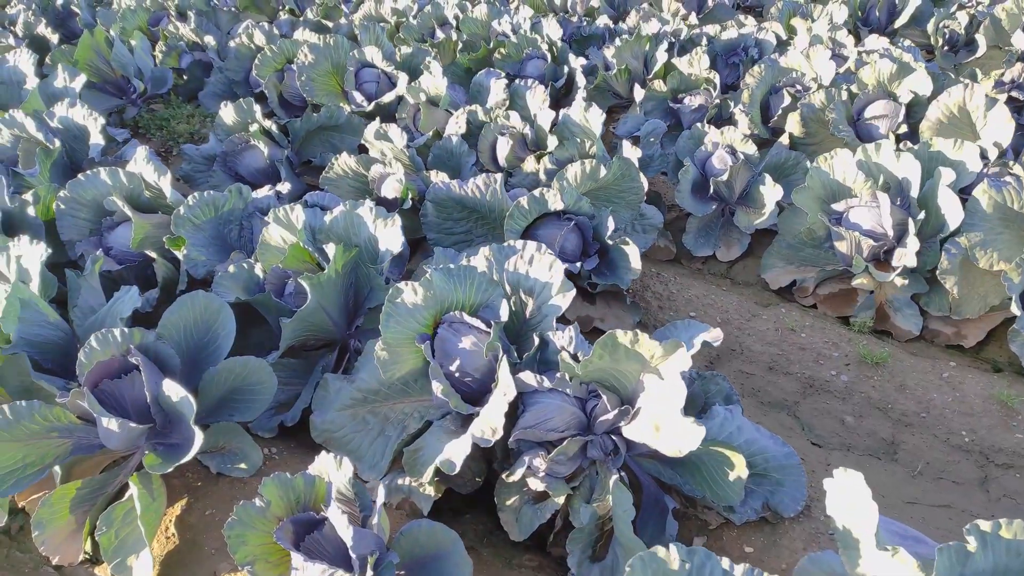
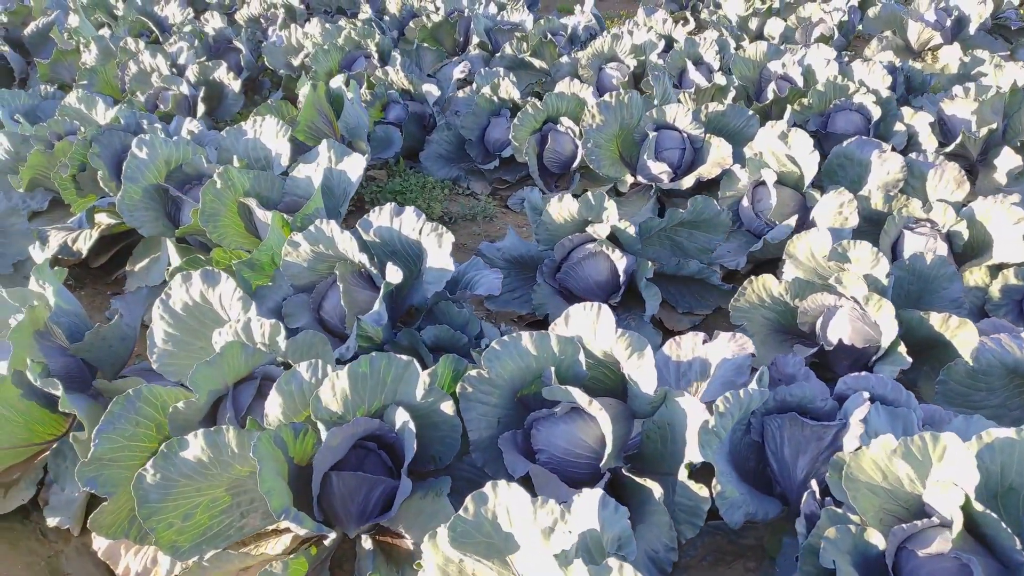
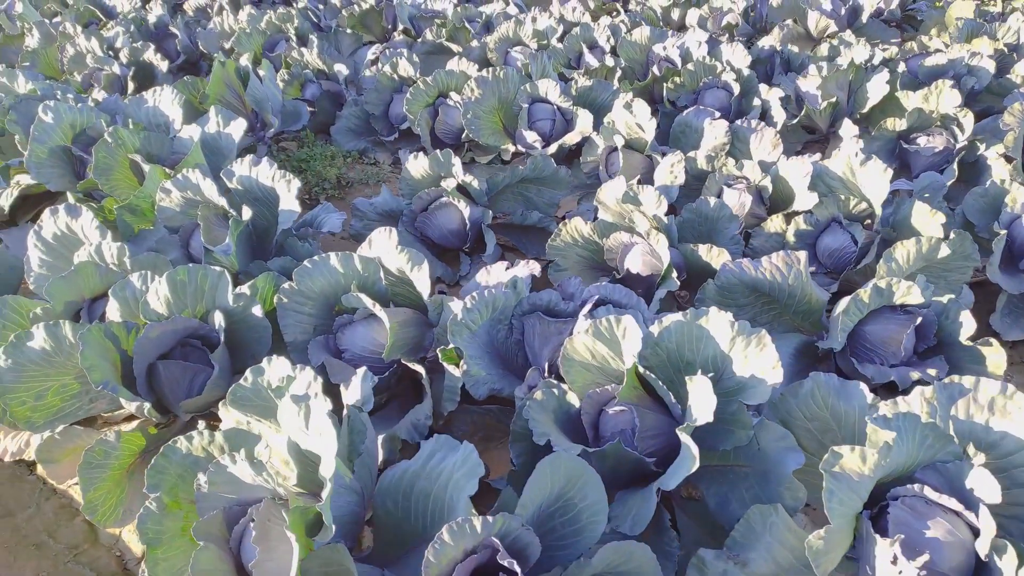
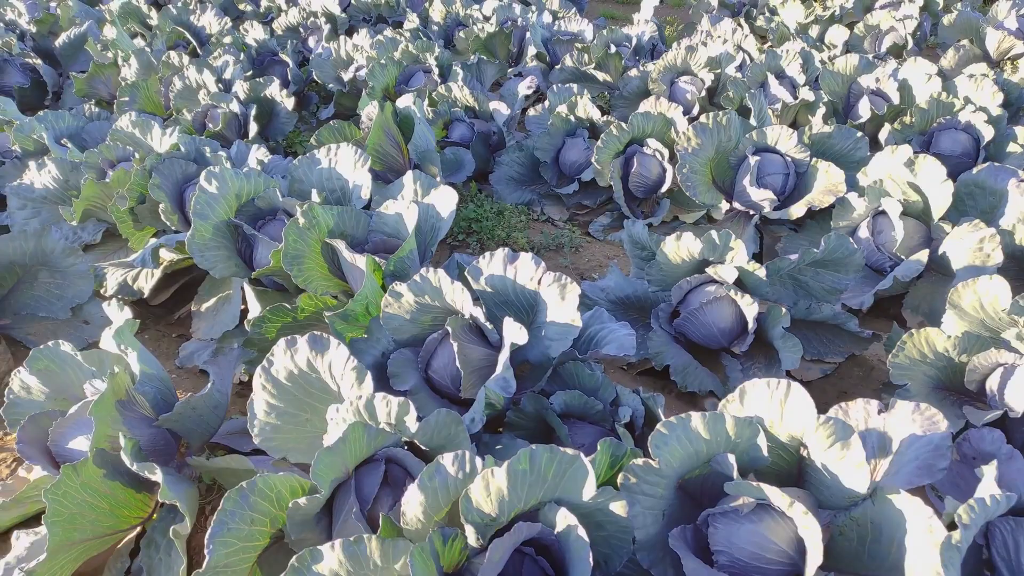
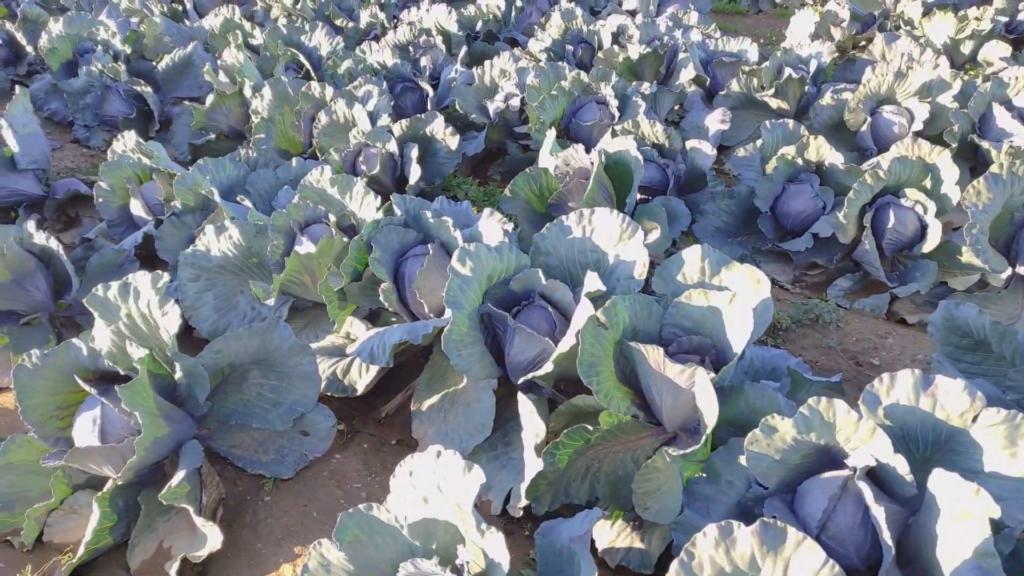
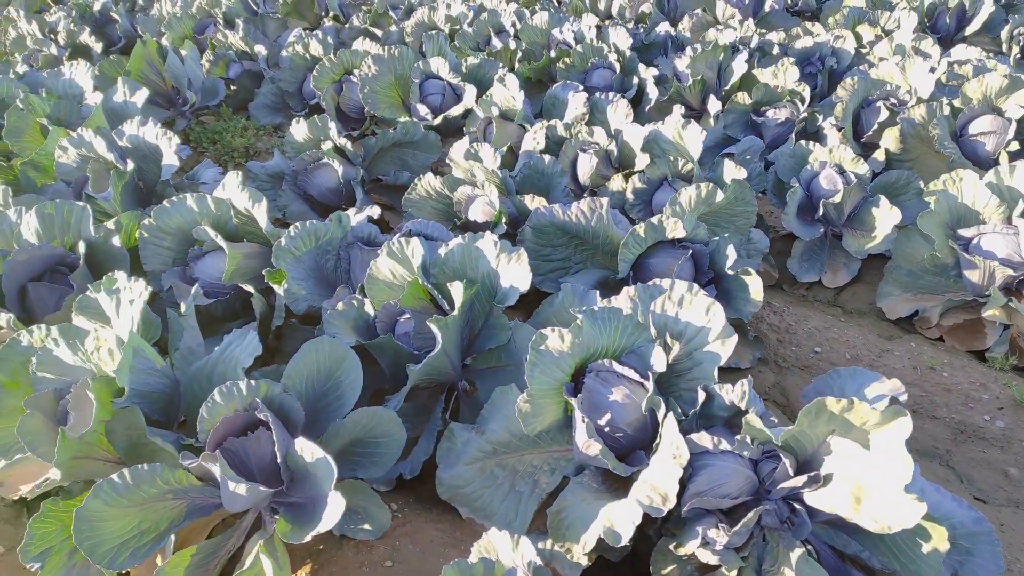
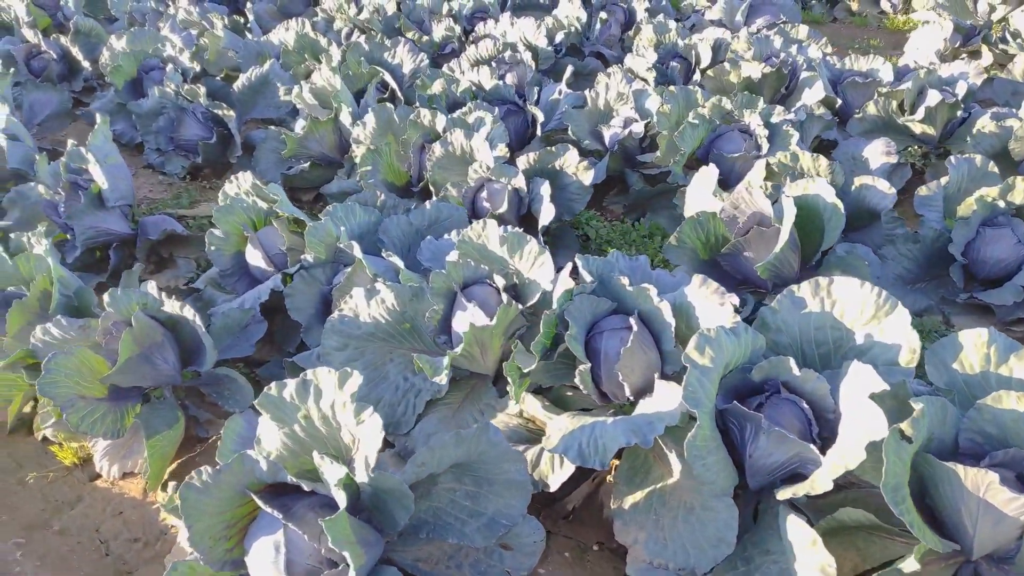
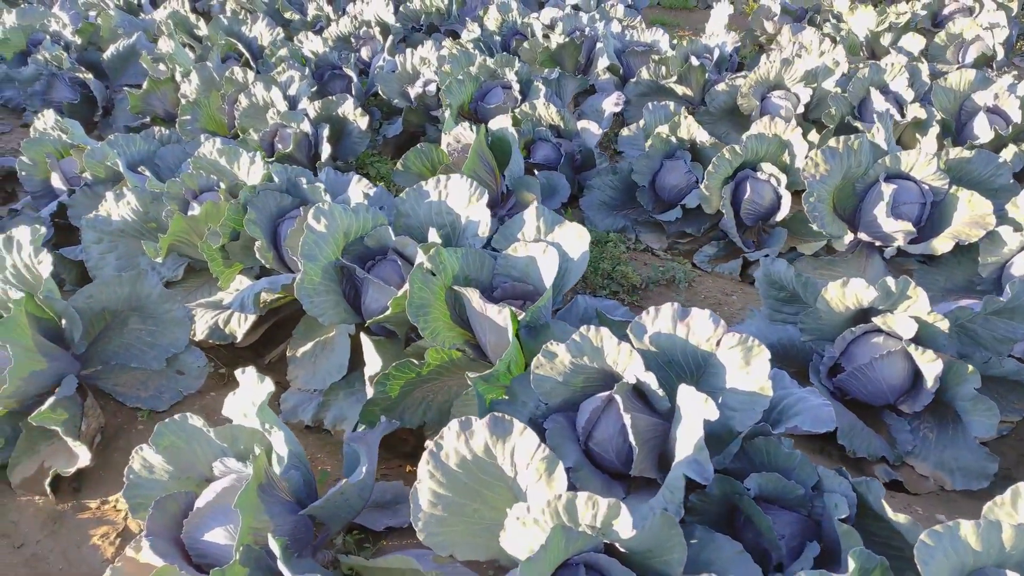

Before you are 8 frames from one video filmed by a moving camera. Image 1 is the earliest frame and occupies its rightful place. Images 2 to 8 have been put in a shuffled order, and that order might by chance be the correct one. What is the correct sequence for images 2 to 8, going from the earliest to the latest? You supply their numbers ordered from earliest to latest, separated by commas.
6, 3, 2, 4, 8, 5, 7
